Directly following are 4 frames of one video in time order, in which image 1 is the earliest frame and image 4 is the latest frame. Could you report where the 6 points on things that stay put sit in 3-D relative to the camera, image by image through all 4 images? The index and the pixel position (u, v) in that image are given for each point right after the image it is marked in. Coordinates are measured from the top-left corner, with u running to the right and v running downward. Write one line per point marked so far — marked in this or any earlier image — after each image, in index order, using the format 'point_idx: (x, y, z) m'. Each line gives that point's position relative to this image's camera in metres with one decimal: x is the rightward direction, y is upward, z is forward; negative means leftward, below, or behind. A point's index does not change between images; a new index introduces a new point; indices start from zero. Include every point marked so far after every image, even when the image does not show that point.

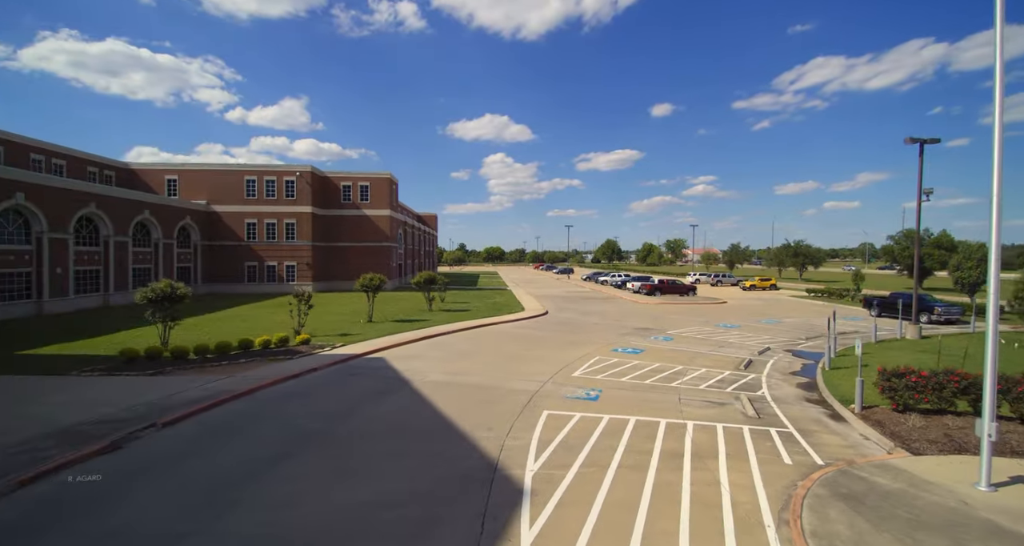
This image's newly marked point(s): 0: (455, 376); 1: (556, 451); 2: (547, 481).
0: (-1.5, -2.7, +13.1) m
1: (+0.7, -2.7, +7.7) m
2: (+0.5, -2.7, +6.6) m
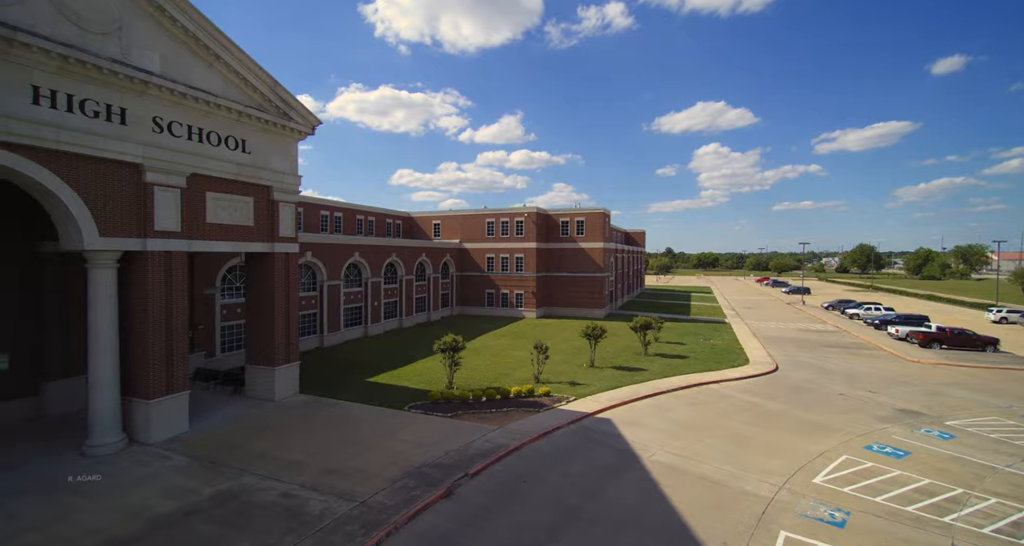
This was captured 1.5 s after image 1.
0: (+4.9, -5.2, +14.1) m
1: (+4.7, -5.2, +8.2) m
2: (+4.0, -5.2, +7.3) m
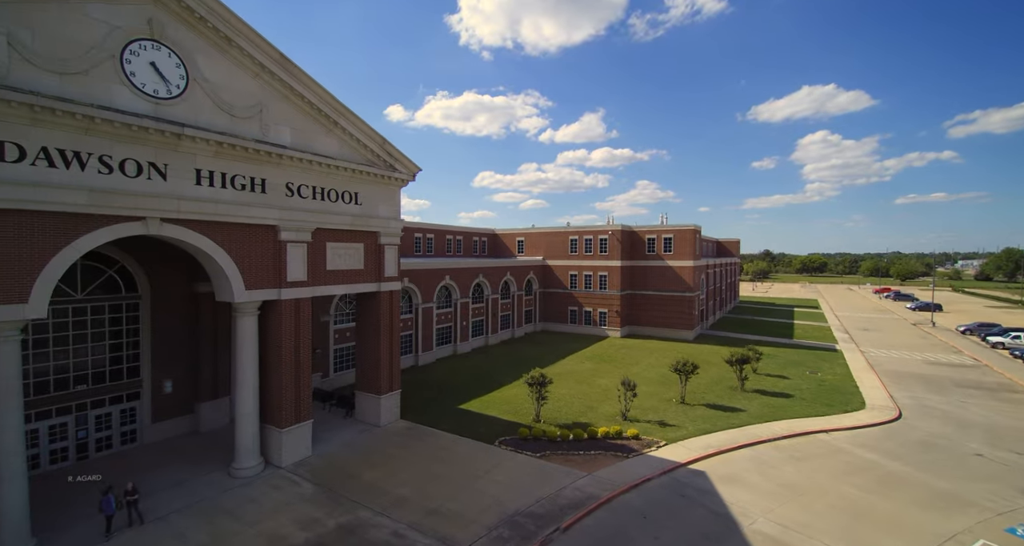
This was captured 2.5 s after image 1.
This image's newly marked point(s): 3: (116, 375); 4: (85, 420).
0: (+7.4, -6.8, +13.4) m
1: (+6.2, -6.7, +7.6) m
2: (+5.4, -6.7, +6.9) m
3: (-15.5, -4.0, +19.8) m
4: (-16.1, -5.5, +19.0) m
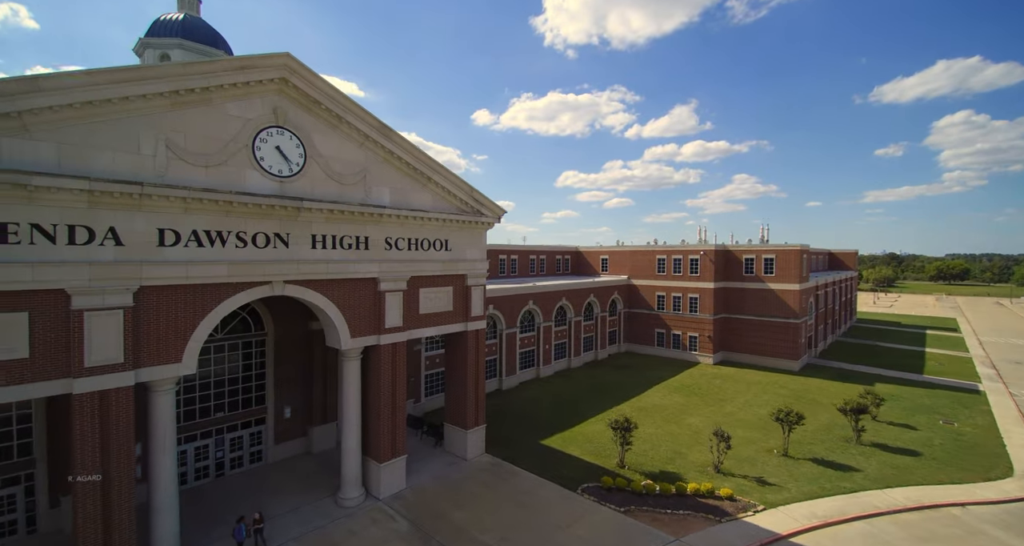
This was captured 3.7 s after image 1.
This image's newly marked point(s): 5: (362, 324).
0: (+9.5, -8.7, +12.0) m
1: (+7.3, -8.5, +6.6) m
2: (+6.4, -8.4, +5.9) m
3: (-11.9, -5.8, +22.4) m
4: (-12.6, -7.3, +21.7) m
5: (-5.5, -1.9, +18.4) m
